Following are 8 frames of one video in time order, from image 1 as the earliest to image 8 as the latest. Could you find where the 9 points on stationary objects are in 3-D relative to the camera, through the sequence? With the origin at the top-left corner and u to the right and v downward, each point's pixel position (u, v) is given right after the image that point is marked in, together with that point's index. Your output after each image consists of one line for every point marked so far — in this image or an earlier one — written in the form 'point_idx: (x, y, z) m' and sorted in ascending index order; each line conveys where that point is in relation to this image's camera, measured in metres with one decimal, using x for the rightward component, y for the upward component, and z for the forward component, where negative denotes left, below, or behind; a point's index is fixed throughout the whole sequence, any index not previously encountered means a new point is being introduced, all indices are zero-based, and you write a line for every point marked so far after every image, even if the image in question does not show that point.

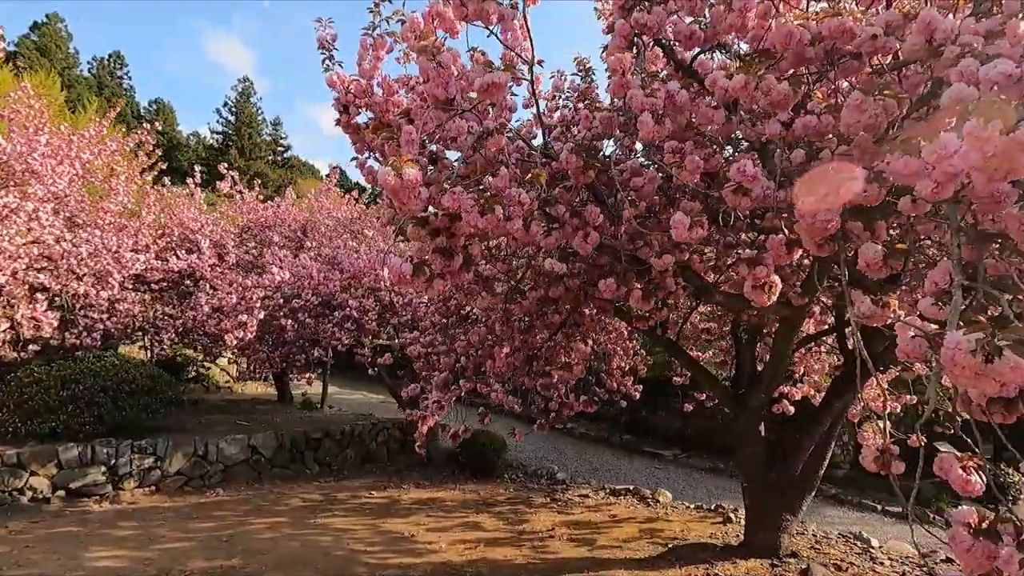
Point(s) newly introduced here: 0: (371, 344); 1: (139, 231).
0: (-2.1, -0.8, +8.1) m
1: (-6.9, +1.1, +9.9) m
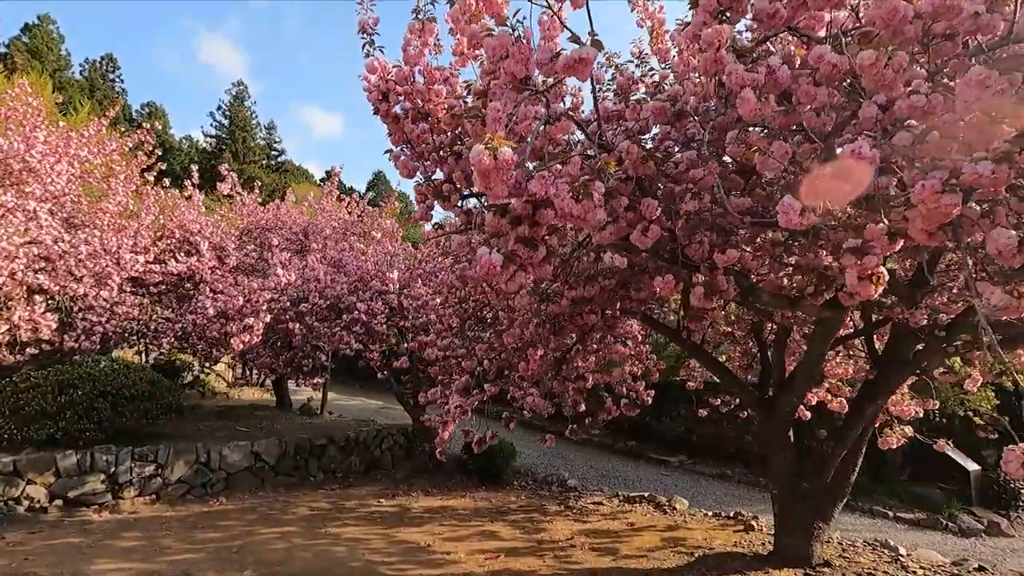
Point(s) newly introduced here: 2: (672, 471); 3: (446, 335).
0: (-1.9, -0.9, +7.9) m
1: (-6.7, +1.0, +9.7) m
2: (+3.2, -3.7, +10.9) m
3: (-0.7, -0.5, +5.9) m
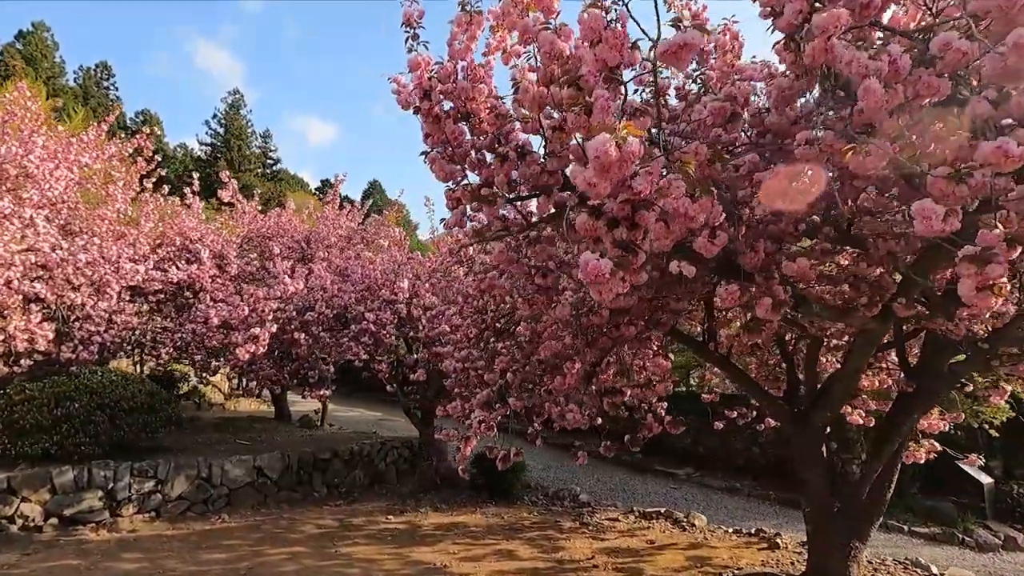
0: (-1.8, -1.0, +7.7) m
1: (-6.6, +0.9, +9.4) m
2: (+3.3, -3.9, +10.7) m
3: (-0.5, -0.6, +5.7) m
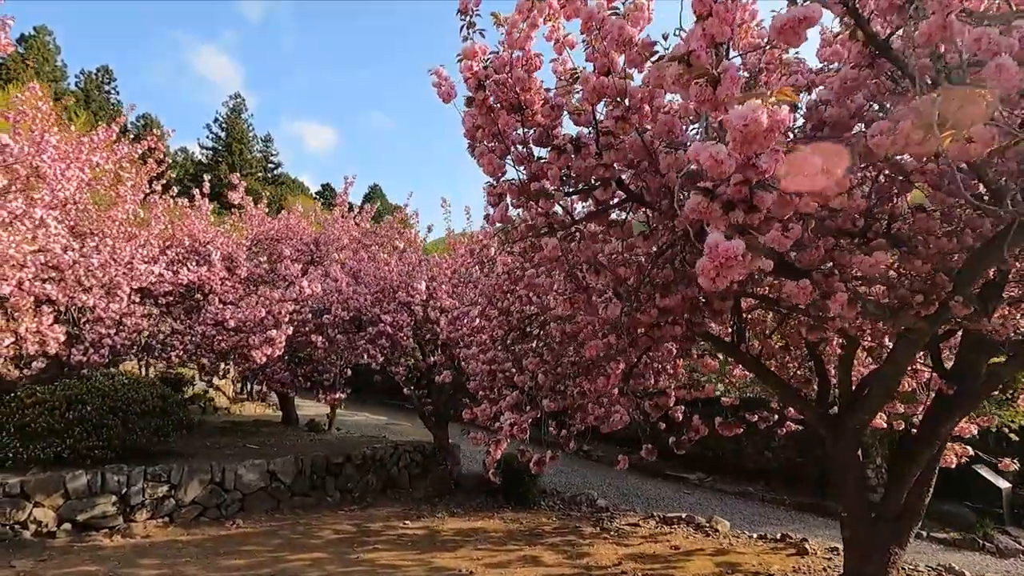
0: (-1.5, -1.0, +7.6) m
1: (-6.3, +0.8, +9.3) m
2: (+3.6, -4.0, +10.6) m
3: (-0.2, -0.6, +5.6) m
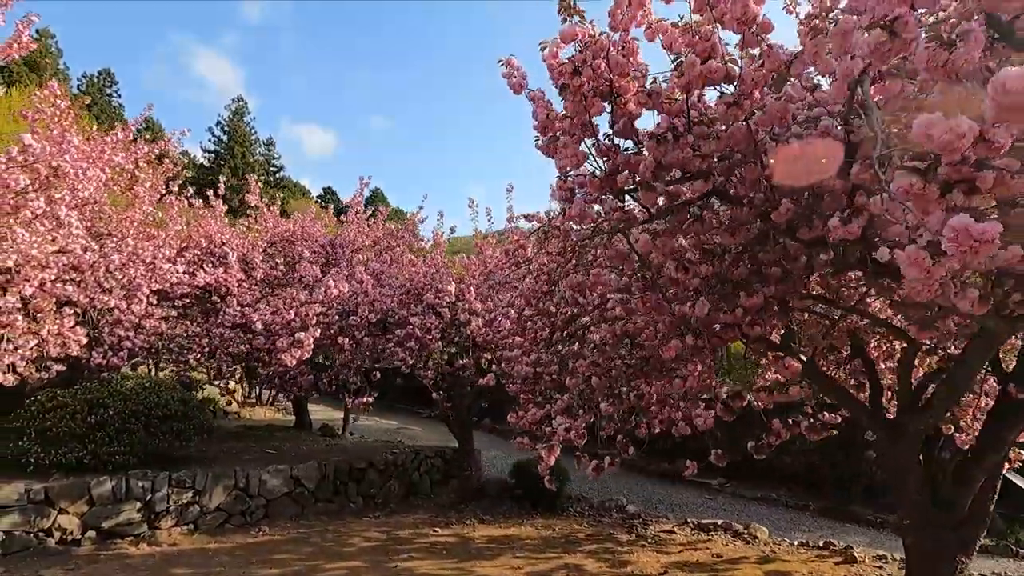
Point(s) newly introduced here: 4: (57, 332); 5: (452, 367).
0: (-1.1, -1.1, +7.4) m
1: (-5.9, +0.8, +9.2) m
2: (+4.0, -4.0, +10.4) m
3: (+0.2, -0.6, +5.4) m
4: (-5.8, -0.6, +6.8) m
5: (-0.8, -1.1, +7.4) m
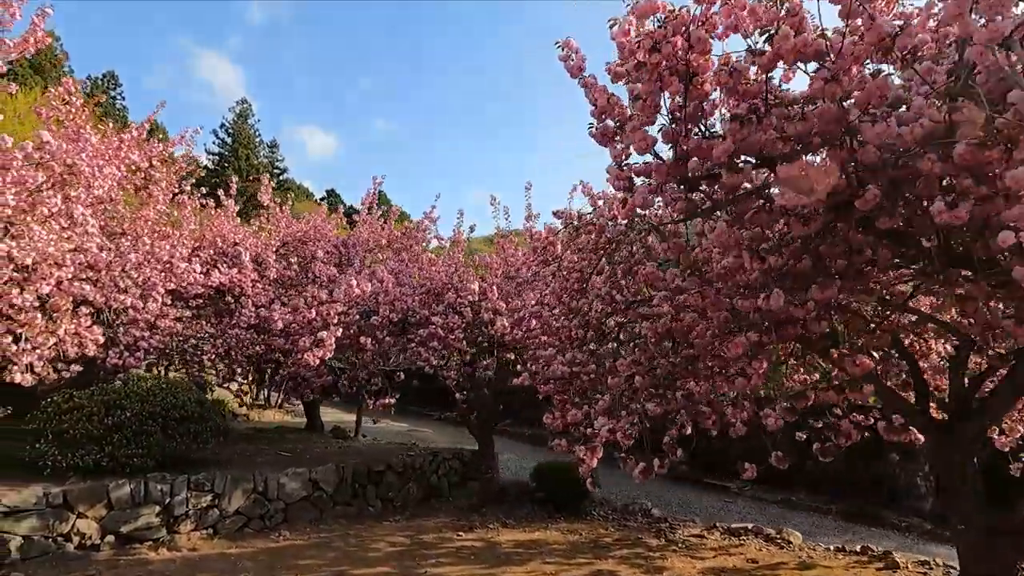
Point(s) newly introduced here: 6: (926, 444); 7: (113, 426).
0: (-0.8, -1.0, +7.3) m
1: (-5.6, +0.8, +9.1) m
2: (+4.3, -4.0, +10.3) m
3: (+0.5, -0.6, +5.3) m
4: (-5.5, -0.5, +6.7) m
5: (-0.5, -1.1, +7.3) m
6: (+3.4, -1.3, +4.4) m
7: (-4.9, -1.7, +6.6) m
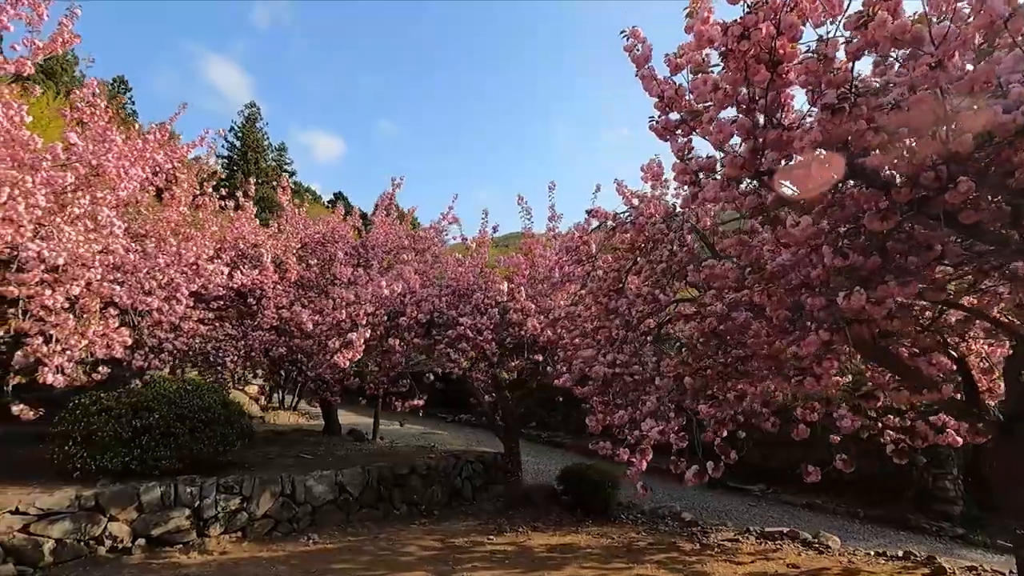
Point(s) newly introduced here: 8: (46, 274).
0: (-0.4, -1.1, +7.2) m
1: (-5.2, +0.8, +9.0) m
2: (+4.7, -4.0, +10.1) m
3: (+0.9, -0.6, +5.2) m
4: (-5.1, -0.6, +6.6) m
5: (-0.1, -1.1, +7.2) m
6: (+3.8, -1.3, +4.3) m
7: (-4.5, -1.7, +6.5) m
8: (-5.3, +0.2, +6.1) m
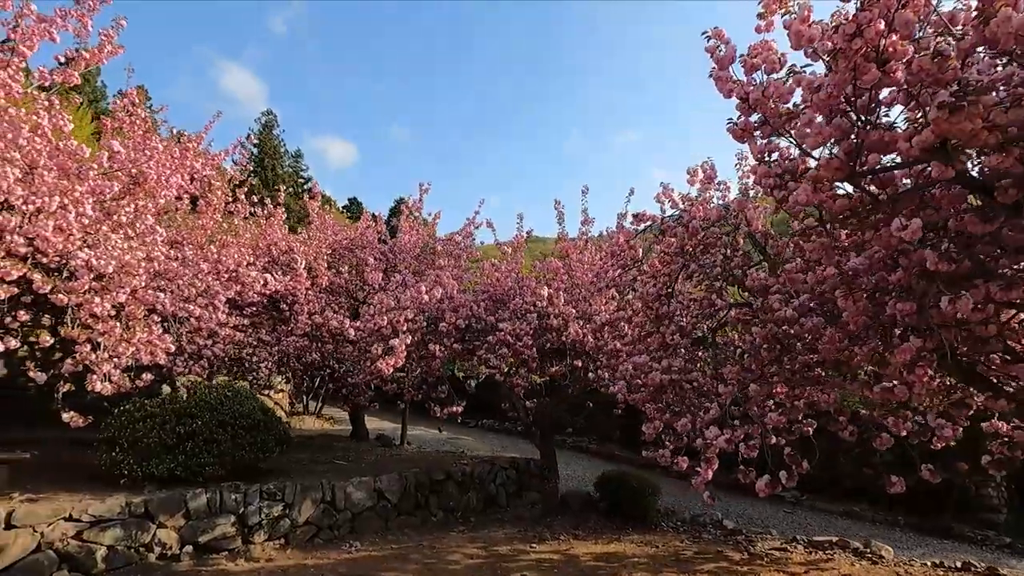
0: (+0.1, -1.1, +7.2) m
1: (-4.7, +0.7, +9.1) m
2: (+5.3, -4.1, +9.9) m
3: (+1.4, -0.7, +5.1) m
4: (-4.6, -0.6, +6.7) m
5: (+0.4, -1.2, +7.2) m
6: (+4.3, -1.3, +4.2) m
7: (-4.0, -1.8, +6.5) m
8: (-4.8, +0.1, +6.1) m
